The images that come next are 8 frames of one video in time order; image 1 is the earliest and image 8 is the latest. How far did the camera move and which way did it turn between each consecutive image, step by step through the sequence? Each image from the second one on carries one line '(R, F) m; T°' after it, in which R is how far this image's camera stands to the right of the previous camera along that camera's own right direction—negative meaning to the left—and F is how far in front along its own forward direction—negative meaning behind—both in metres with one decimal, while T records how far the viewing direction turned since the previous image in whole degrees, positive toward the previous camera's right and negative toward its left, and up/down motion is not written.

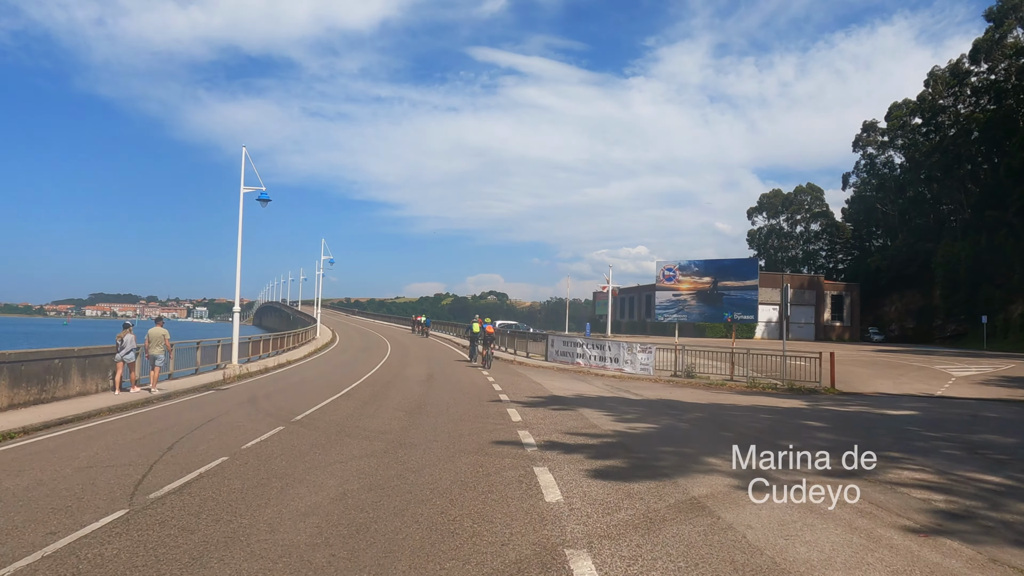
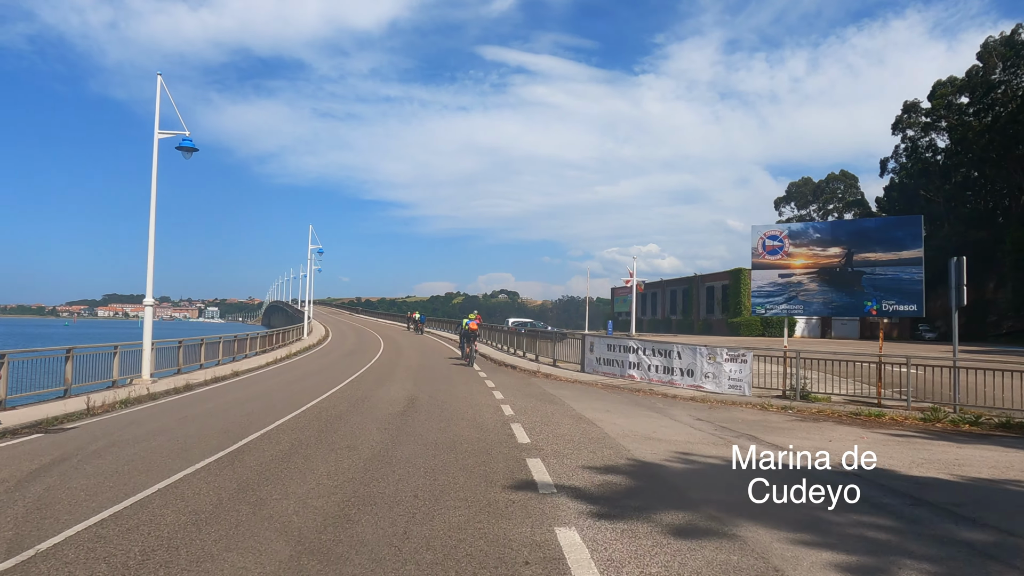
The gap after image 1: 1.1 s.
(-0.1, +3.3) m; -1°
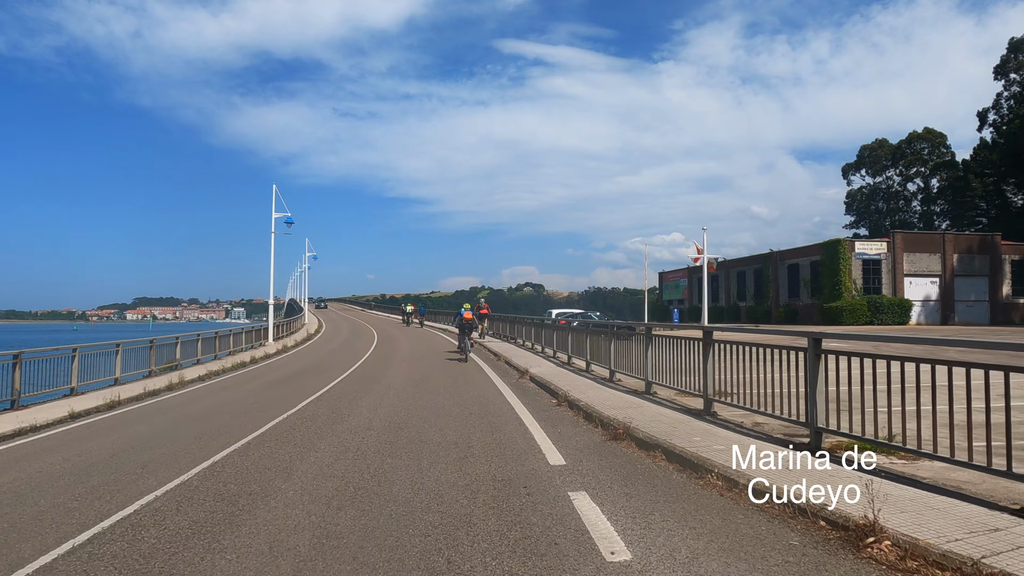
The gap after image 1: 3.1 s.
(-0.5, +6.6) m; -2°
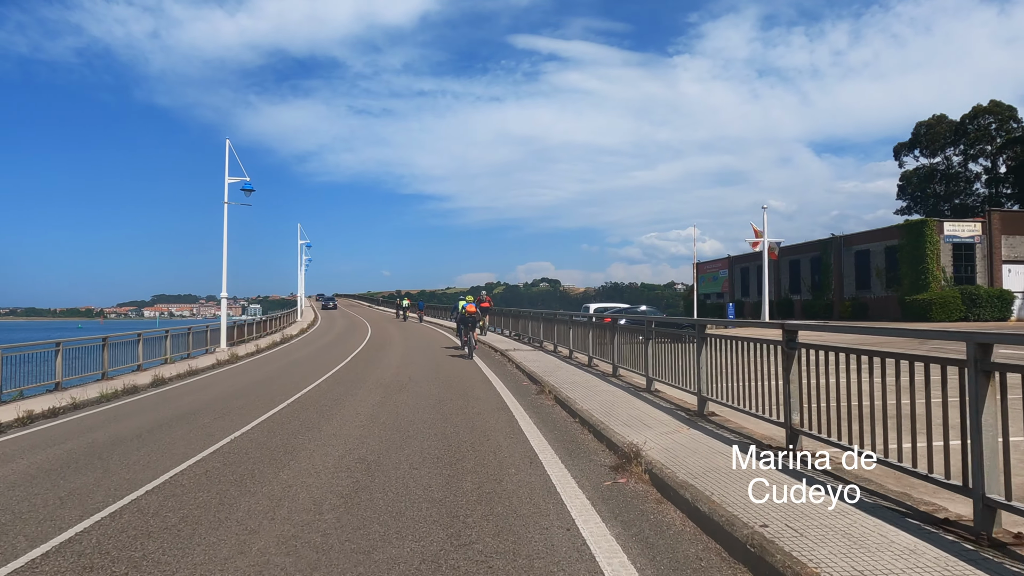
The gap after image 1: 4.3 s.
(-0.3, +3.9) m; -1°
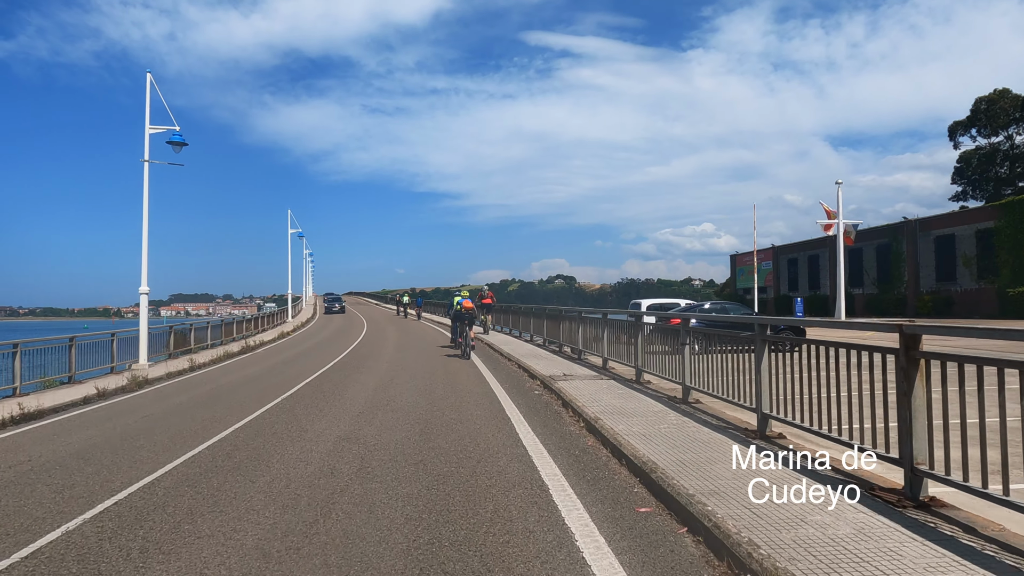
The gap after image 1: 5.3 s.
(-0.2, +3.5) m; -1°
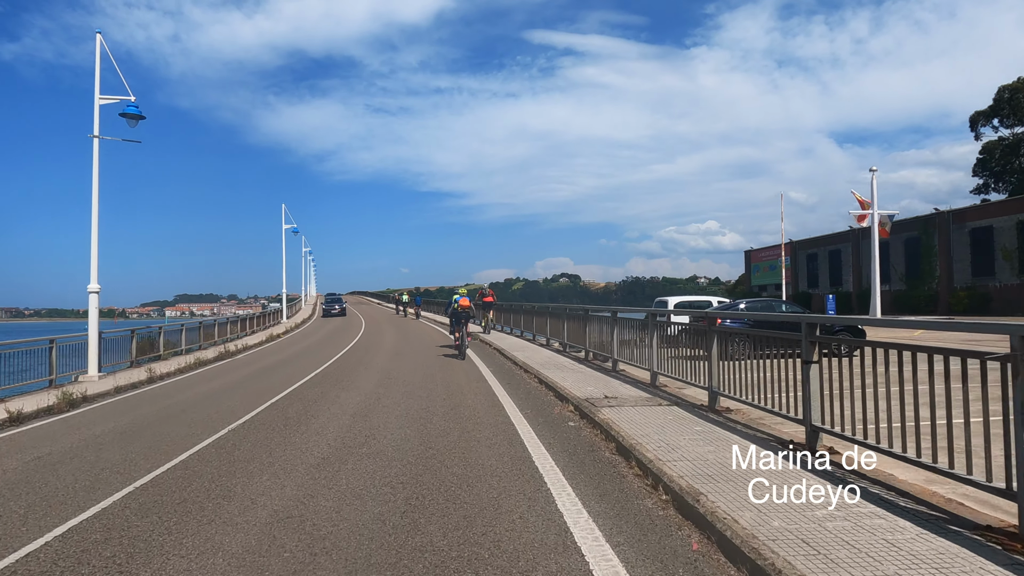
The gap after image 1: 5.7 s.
(-0.1, +1.4) m; 0°
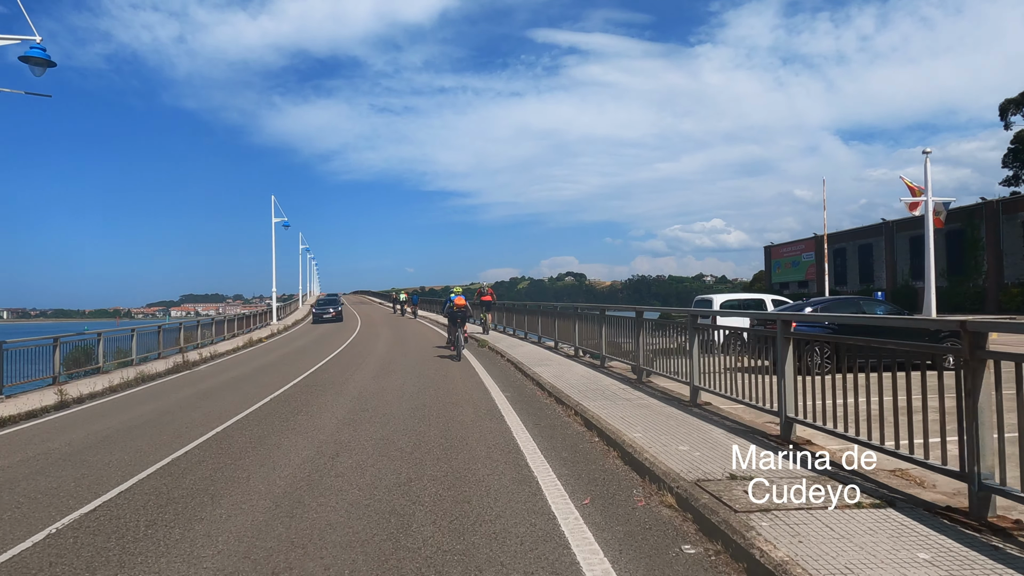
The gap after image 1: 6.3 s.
(+0.2, -0.9) m; 0°
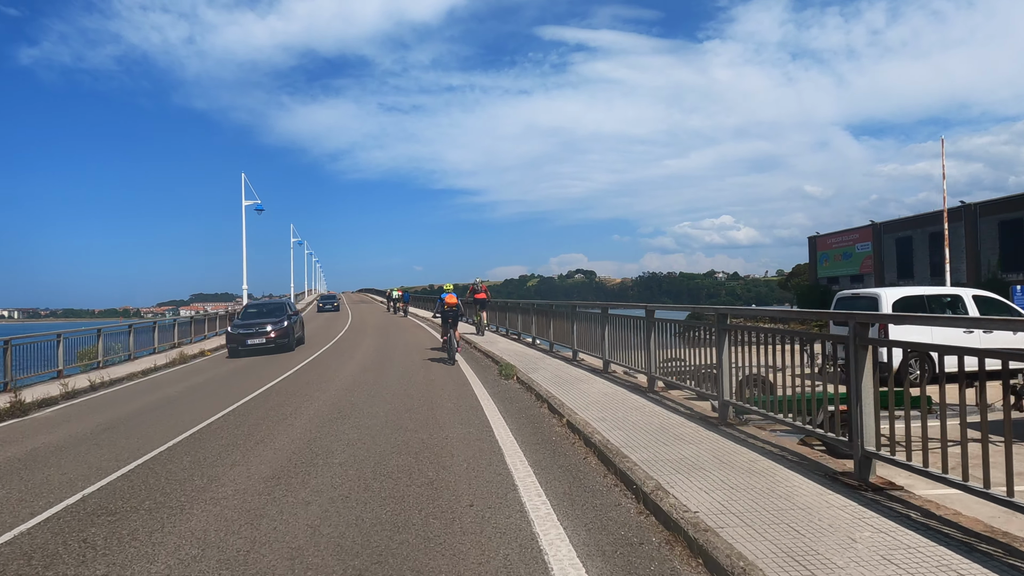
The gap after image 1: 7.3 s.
(0.0, +1.4) m; -1°
